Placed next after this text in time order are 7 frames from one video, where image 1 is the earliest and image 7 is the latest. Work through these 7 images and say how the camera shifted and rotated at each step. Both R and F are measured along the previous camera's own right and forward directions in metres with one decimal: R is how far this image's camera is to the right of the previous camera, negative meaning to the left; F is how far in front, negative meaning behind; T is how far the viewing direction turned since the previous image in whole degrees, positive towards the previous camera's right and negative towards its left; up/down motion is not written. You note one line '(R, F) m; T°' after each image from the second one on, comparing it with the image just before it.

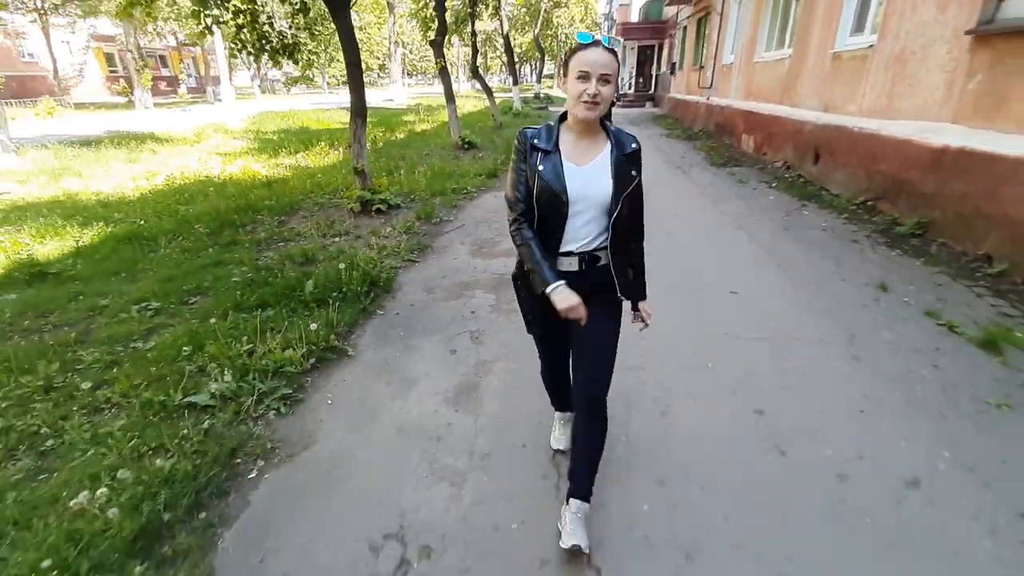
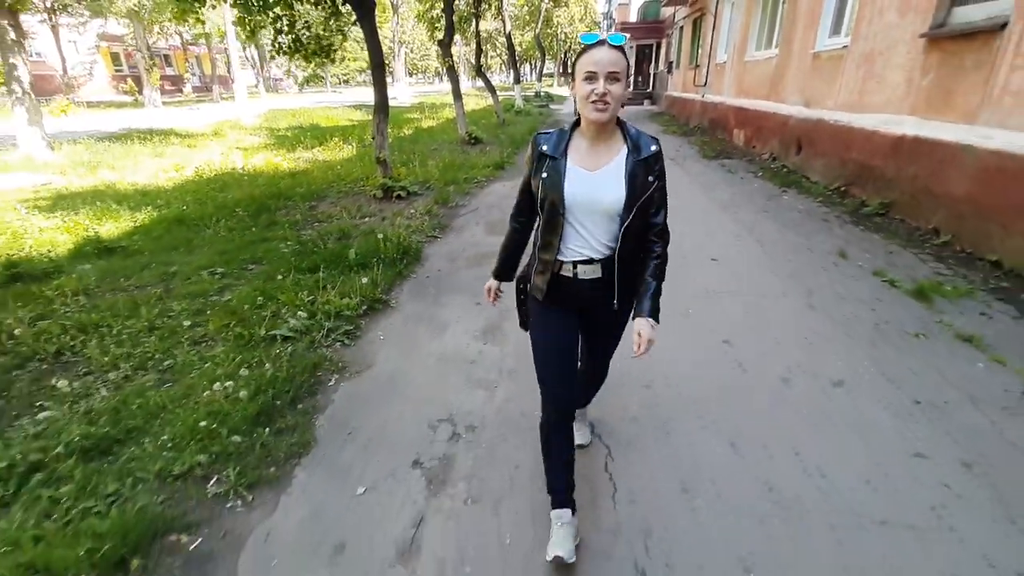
(-0.1, -0.6) m; 0°
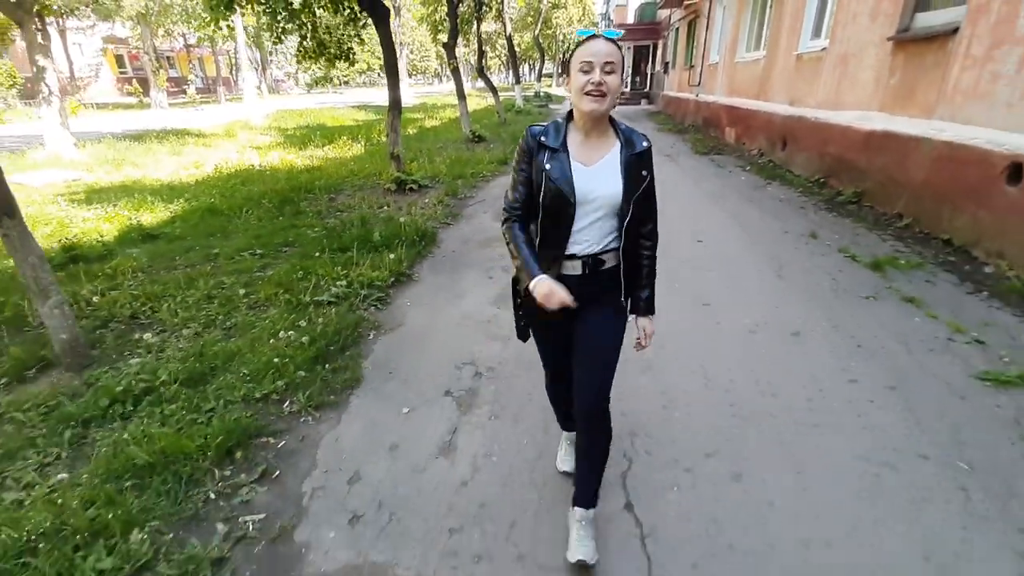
(-0.1, -0.5) m; 0°
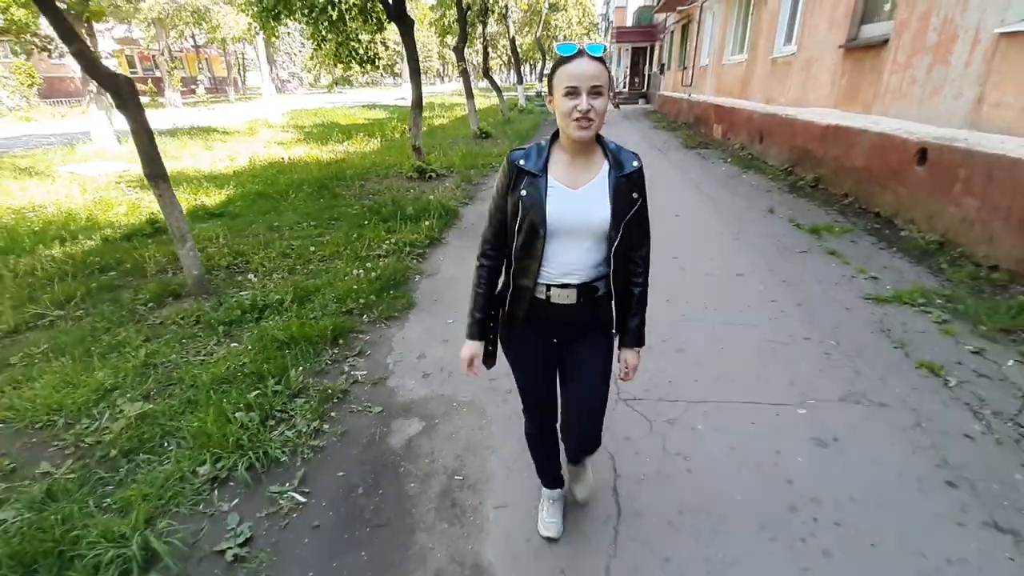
(-0.1, -1.1) m; 0°
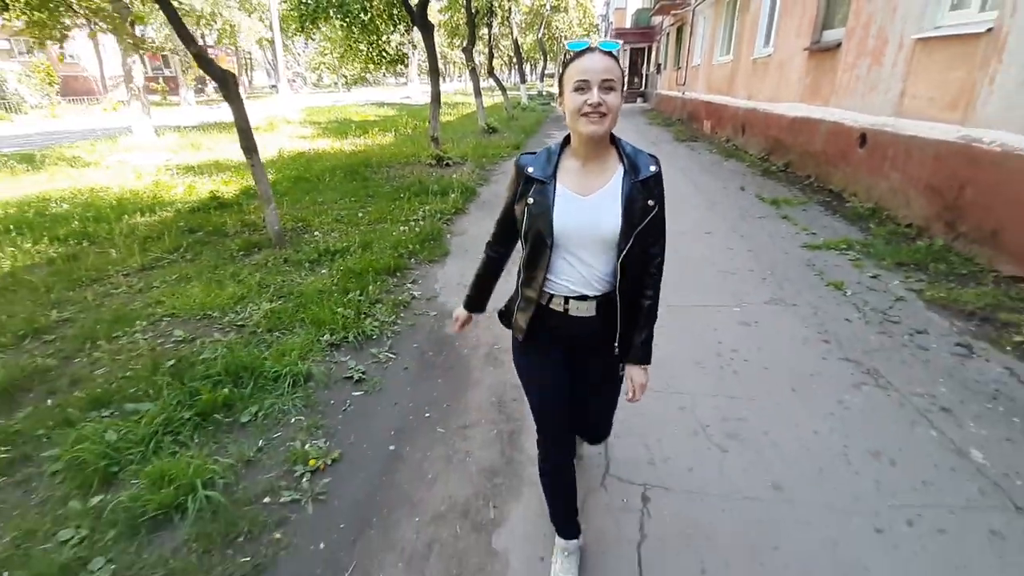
(-0.1, -1.1) m; 0°
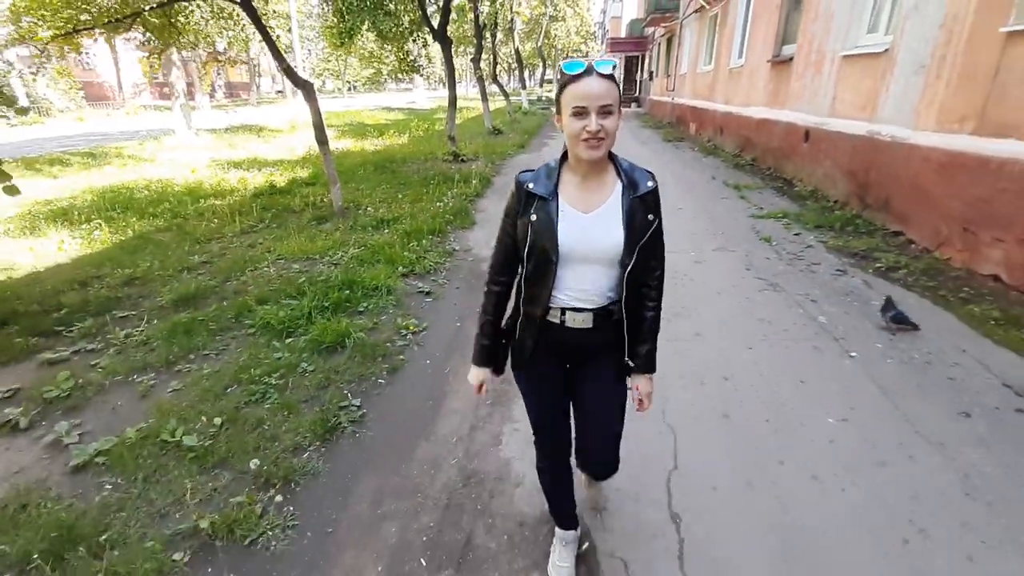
(-0.2, -1.4) m; 0°
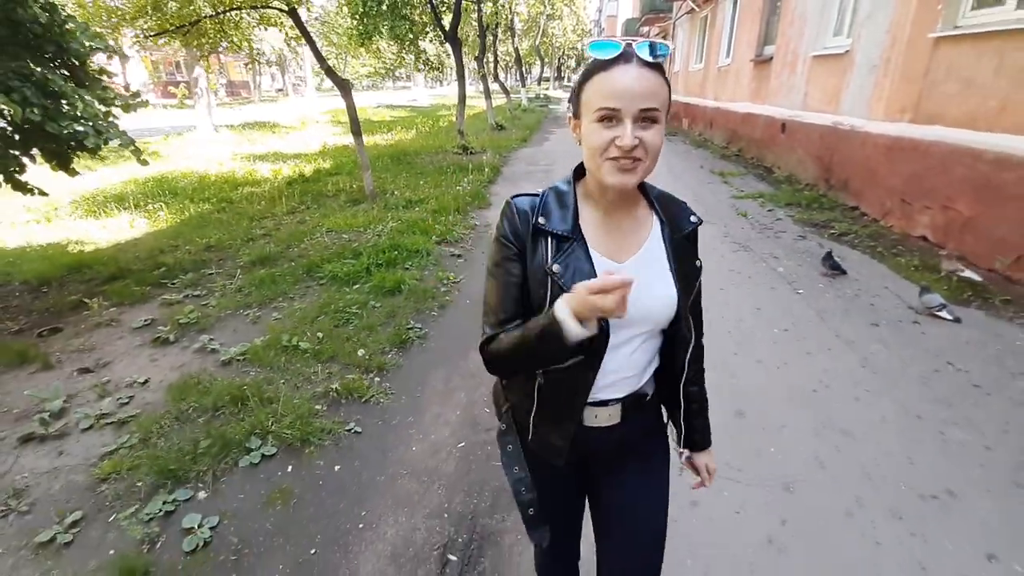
(-0.2, -0.9) m; 0°
